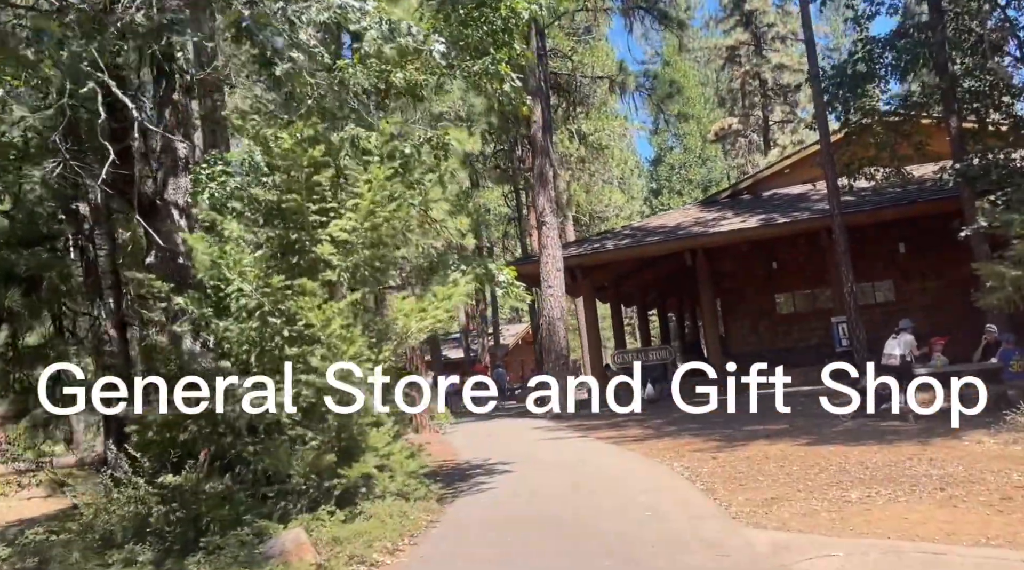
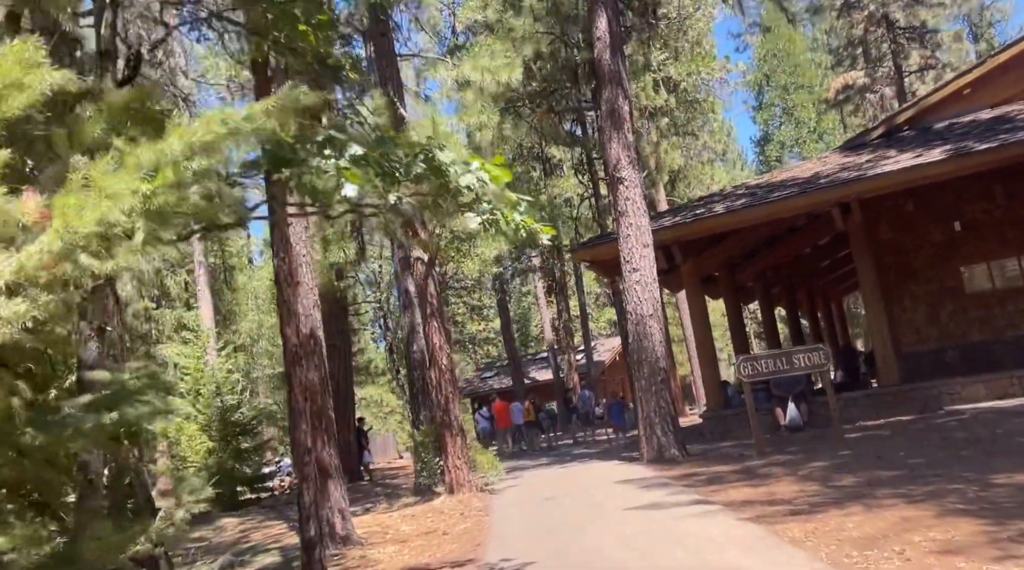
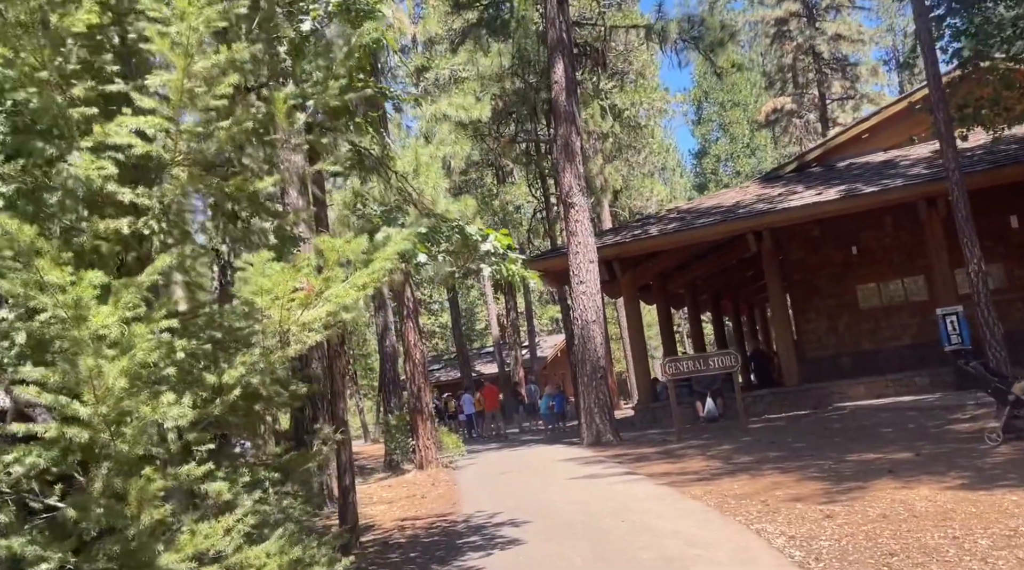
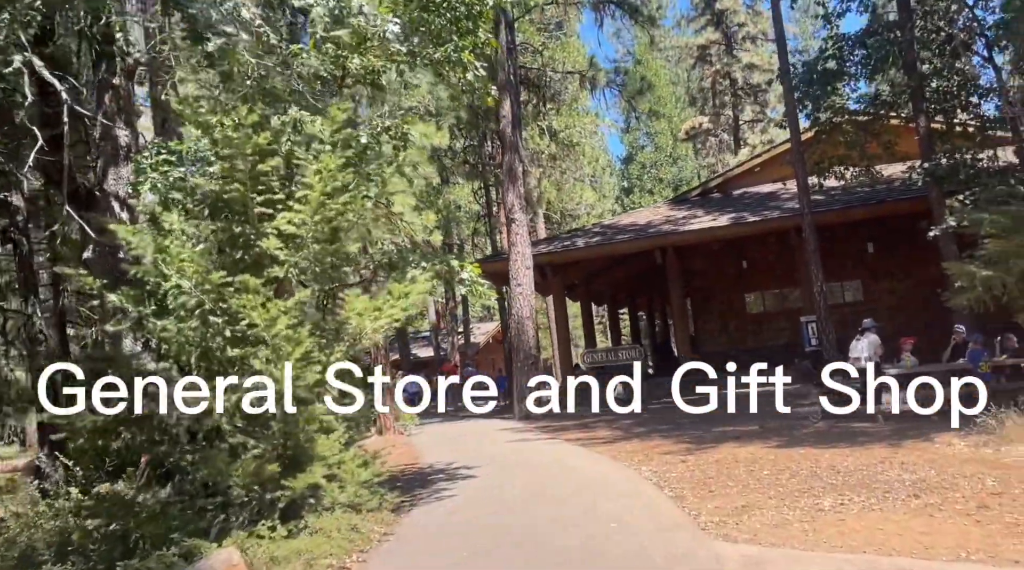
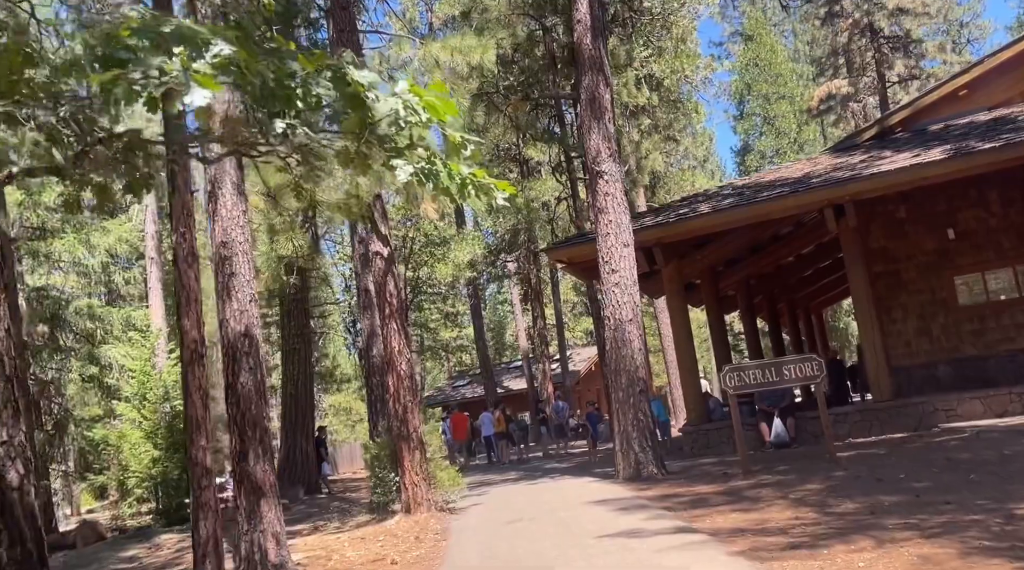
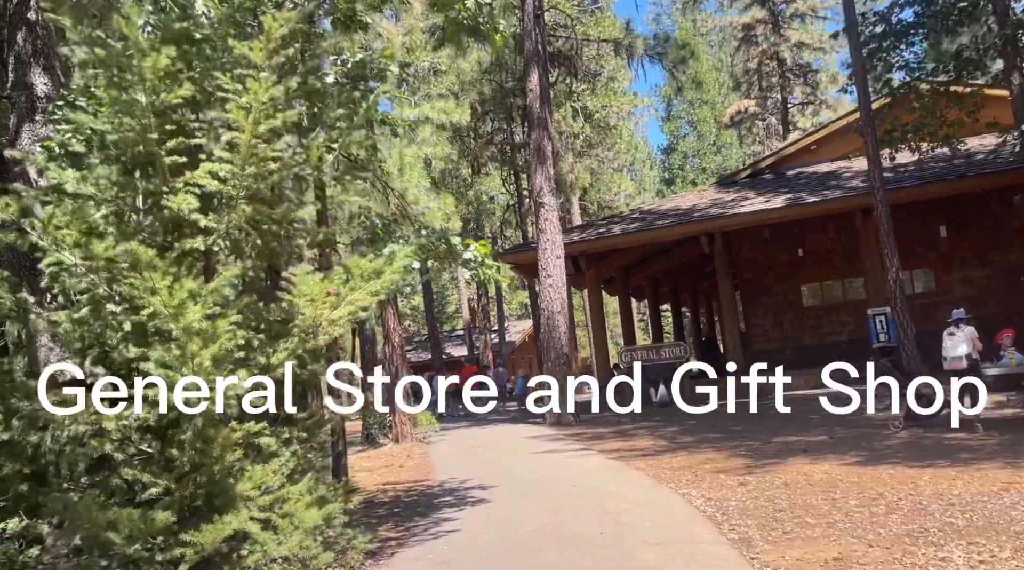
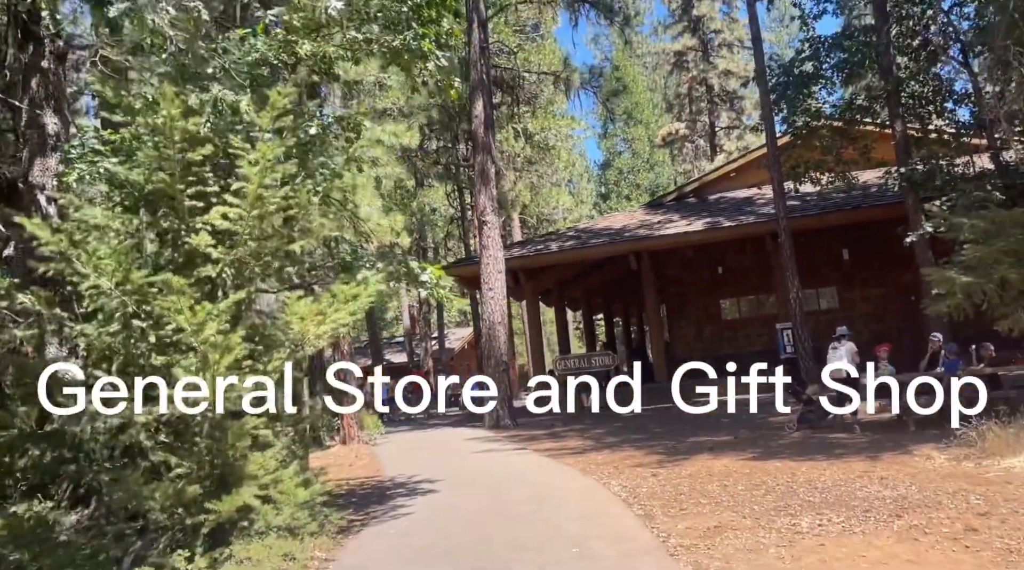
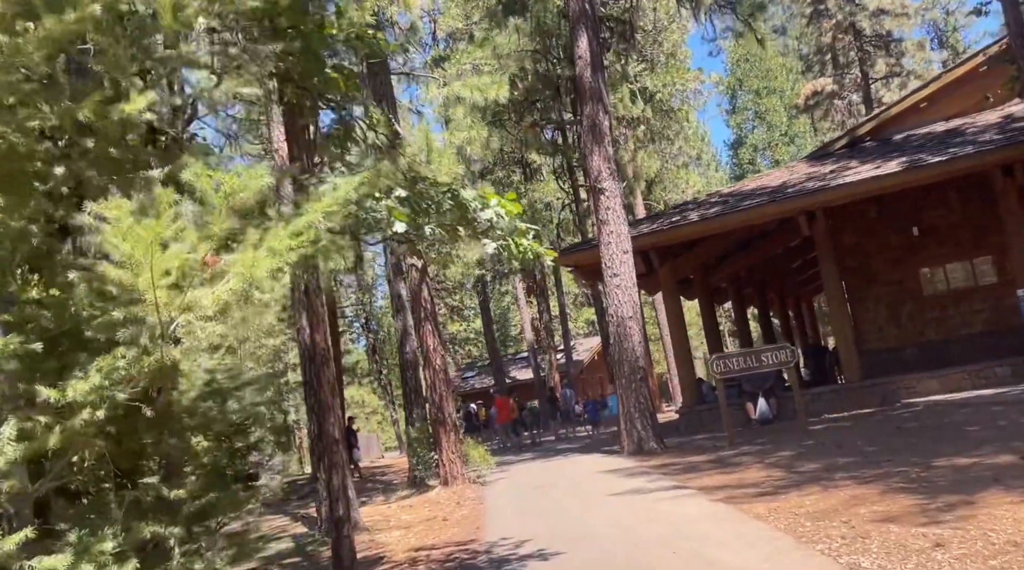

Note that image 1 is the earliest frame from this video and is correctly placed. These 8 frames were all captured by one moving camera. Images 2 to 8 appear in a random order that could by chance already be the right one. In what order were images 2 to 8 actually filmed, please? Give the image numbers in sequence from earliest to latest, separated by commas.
4, 7, 6, 3, 8, 2, 5
